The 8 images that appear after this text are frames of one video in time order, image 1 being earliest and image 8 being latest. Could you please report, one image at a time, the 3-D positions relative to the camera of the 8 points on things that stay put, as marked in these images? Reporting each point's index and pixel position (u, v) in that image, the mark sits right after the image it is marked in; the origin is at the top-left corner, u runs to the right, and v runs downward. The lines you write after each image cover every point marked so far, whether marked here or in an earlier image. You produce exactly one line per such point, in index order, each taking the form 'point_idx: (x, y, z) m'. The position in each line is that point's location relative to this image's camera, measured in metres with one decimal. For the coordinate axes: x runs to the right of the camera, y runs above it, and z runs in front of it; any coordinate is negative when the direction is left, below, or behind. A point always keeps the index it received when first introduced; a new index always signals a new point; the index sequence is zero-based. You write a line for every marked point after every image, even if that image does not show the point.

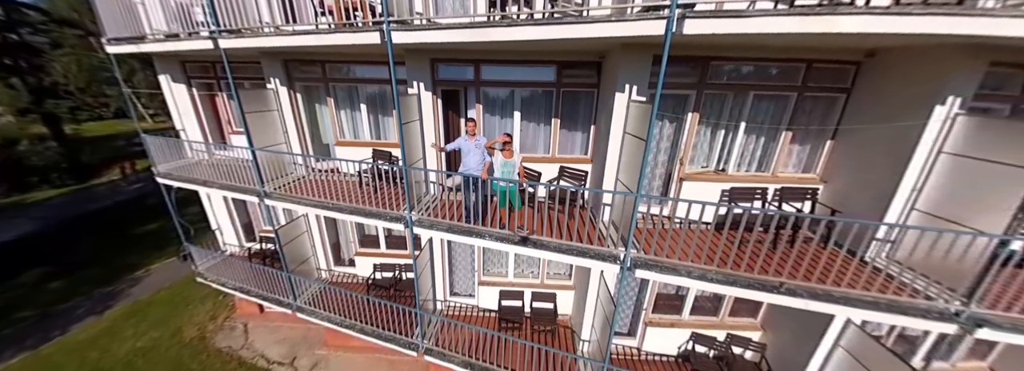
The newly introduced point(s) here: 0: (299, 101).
0: (-4.6, +1.8, +5.7) m
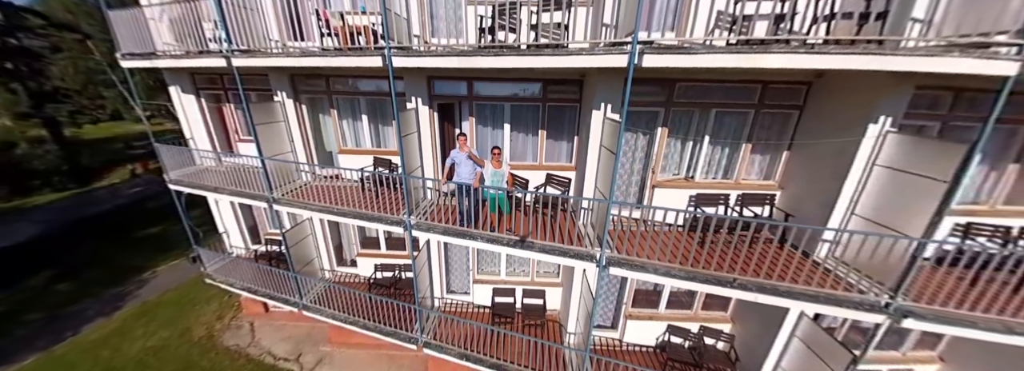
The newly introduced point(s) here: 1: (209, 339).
0: (-4.8, +1.7, +6.1) m
1: (-9.2, -4.7, +8.0) m
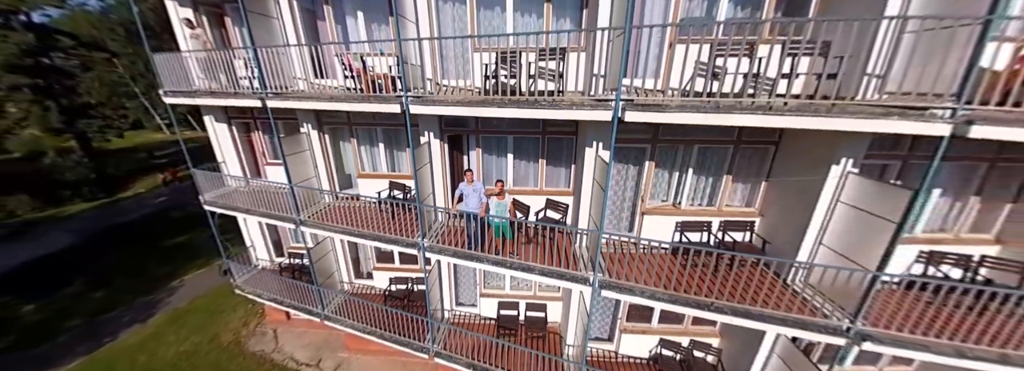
0: (-4.7, +1.1, +6.7) m
1: (-9.1, -5.3, +8.6) m
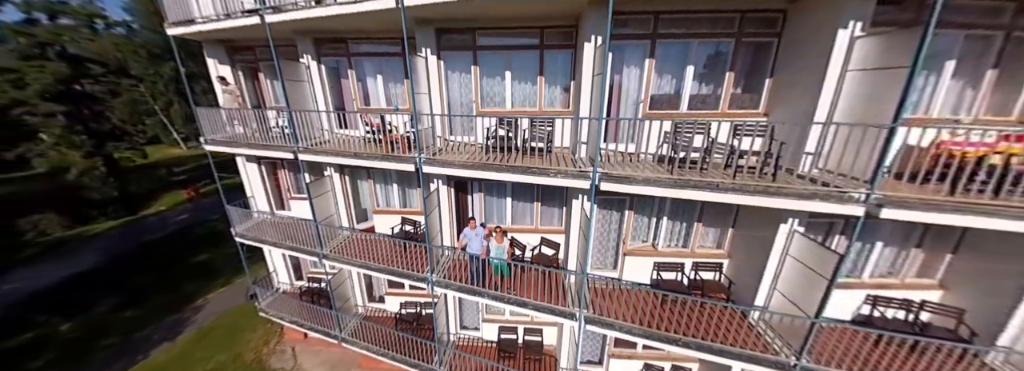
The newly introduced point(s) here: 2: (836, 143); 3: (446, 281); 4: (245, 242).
0: (-4.8, +0.1, +7.5) m
1: (-9.1, -6.4, +9.4) m
2: (+4.8, +0.6, +4.0) m
3: (-1.5, -2.2, +6.0) m
4: (-8.4, -1.8, +8.2) m
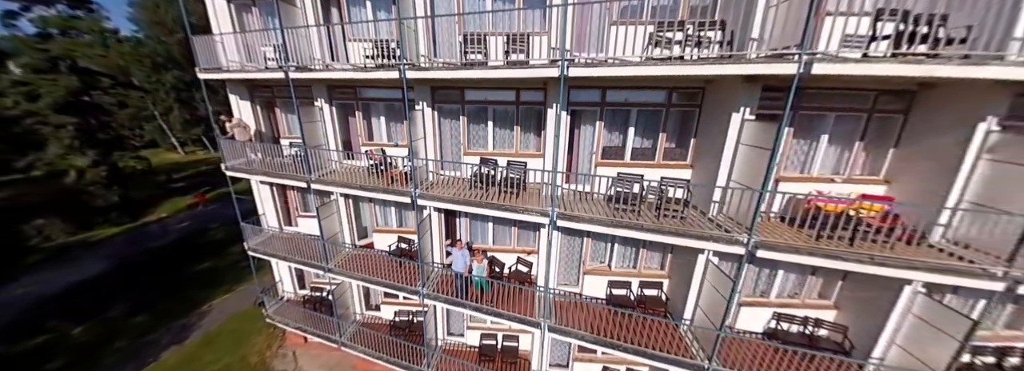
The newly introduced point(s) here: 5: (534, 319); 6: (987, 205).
0: (-5.3, -0.6, +8.6) m
1: (-9.8, -7.0, +10.2) m
2: (+4.3, -0.2, +5.3) m
3: (-2.1, -2.9, +7.0) m
4: (-9.0, -2.4, +9.2) m
5: (+0.6, -3.3, +6.3) m
6: (+7.9, -0.3, +4.3) m
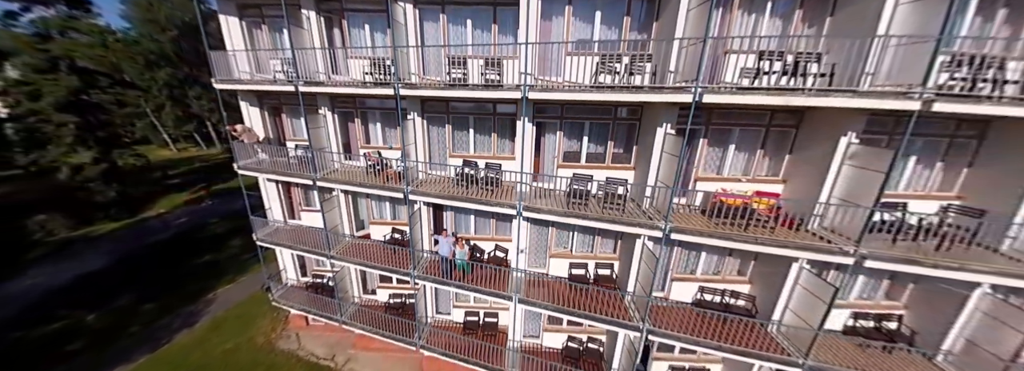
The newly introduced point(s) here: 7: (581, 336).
0: (-6.0, -0.5, +9.7) m
1: (-10.6, -6.9, +11.3) m
2: (+3.7, -0.1, +6.6) m
3: (-2.8, -2.8, +8.3) m
4: (-9.8, -2.3, +10.3) m
5: (-0.1, -3.2, +7.7) m
6: (+7.3, -0.3, +5.7) m
7: (+2.4, -5.2, +8.9) m
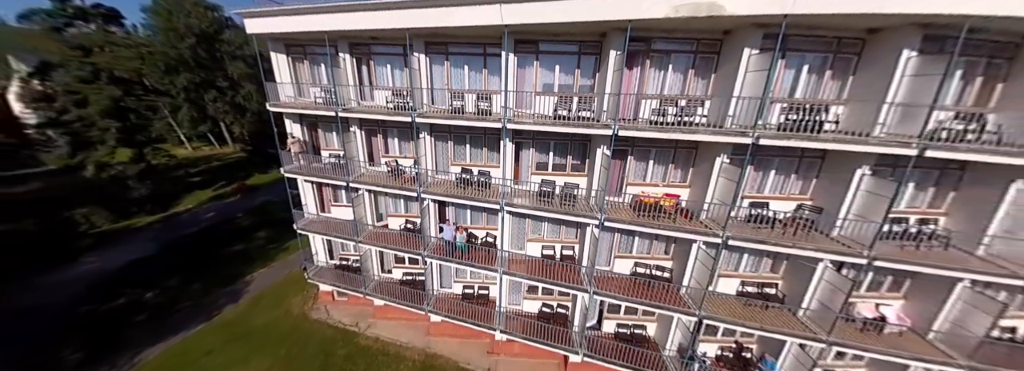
0: (-6.6, -0.5, +12.4) m
1: (-11.2, -6.9, +14.0) m
2: (+3.1, -0.2, +9.3) m
3: (-3.4, -2.9, +11.0) m
4: (-10.4, -2.3, +12.9) m
5: (-0.7, -3.3, +10.4) m
6: (+6.7, -0.4, +8.4) m
7: (+1.8, -5.2, +11.6) m
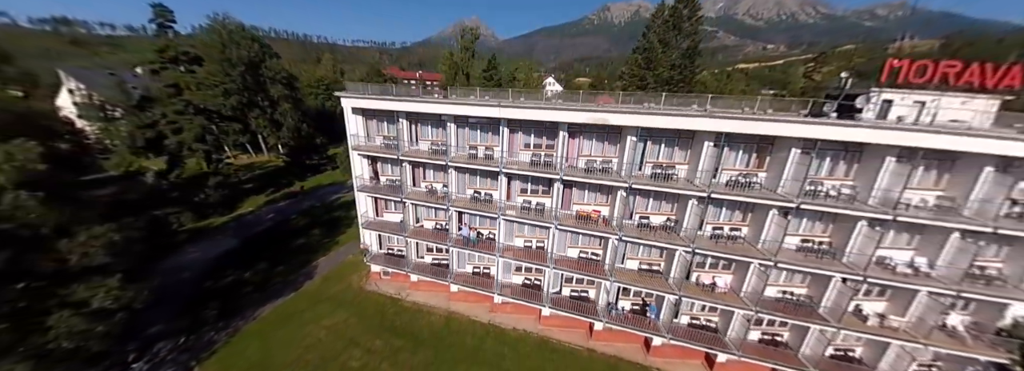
0: (-7.0, -1.6, +18.9) m
1: (-11.7, -7.9, +20.6) m
2: (+2.7, -1.4, +15.9) m
3: (-3.8, -4.0, +17.6) m
4: (-10.8, -3.3, +19.5) m
5: (-1.2, -4.4, +16.9) m
6: (+6.3, -1.7, +15.0) m
7: (+1.3, -6.4, +18.2) m
